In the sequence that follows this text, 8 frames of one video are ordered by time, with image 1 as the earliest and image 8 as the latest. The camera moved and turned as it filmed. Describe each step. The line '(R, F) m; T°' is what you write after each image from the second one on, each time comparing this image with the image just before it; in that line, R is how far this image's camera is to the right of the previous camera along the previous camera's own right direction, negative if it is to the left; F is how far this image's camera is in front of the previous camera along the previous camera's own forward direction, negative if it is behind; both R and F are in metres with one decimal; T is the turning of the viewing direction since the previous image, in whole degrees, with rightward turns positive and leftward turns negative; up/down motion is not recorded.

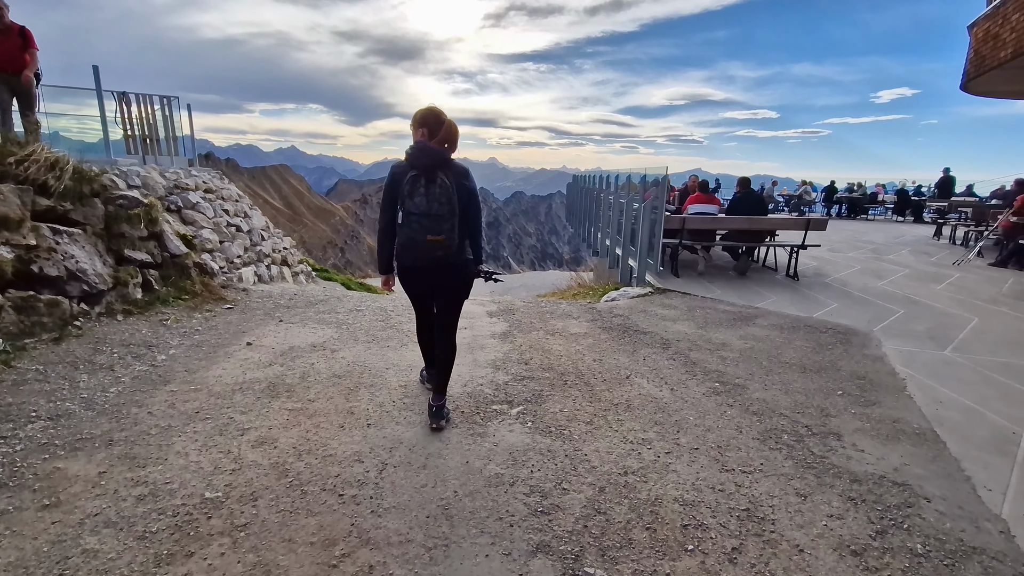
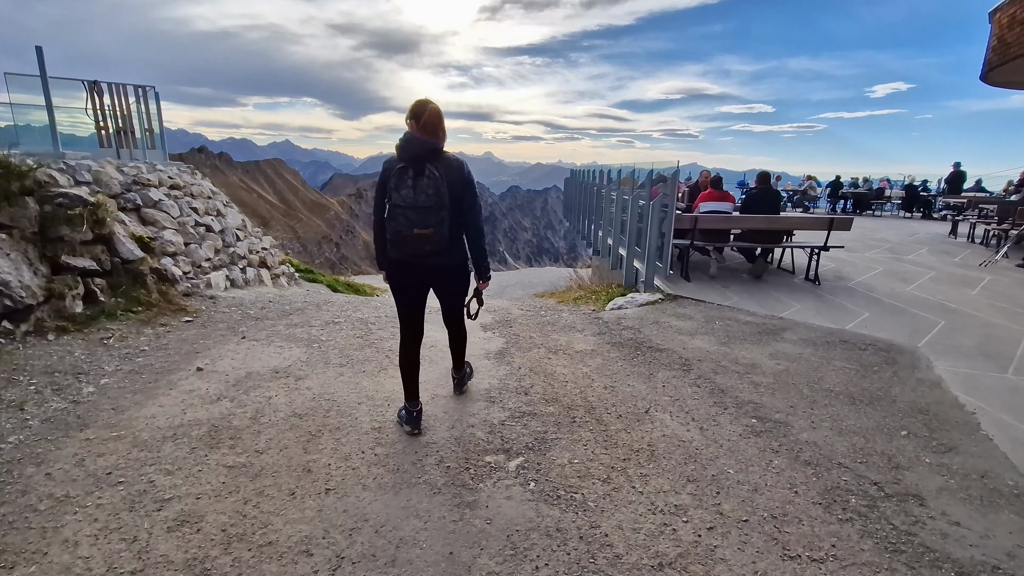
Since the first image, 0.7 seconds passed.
(0.0, +0.7) m; 0°
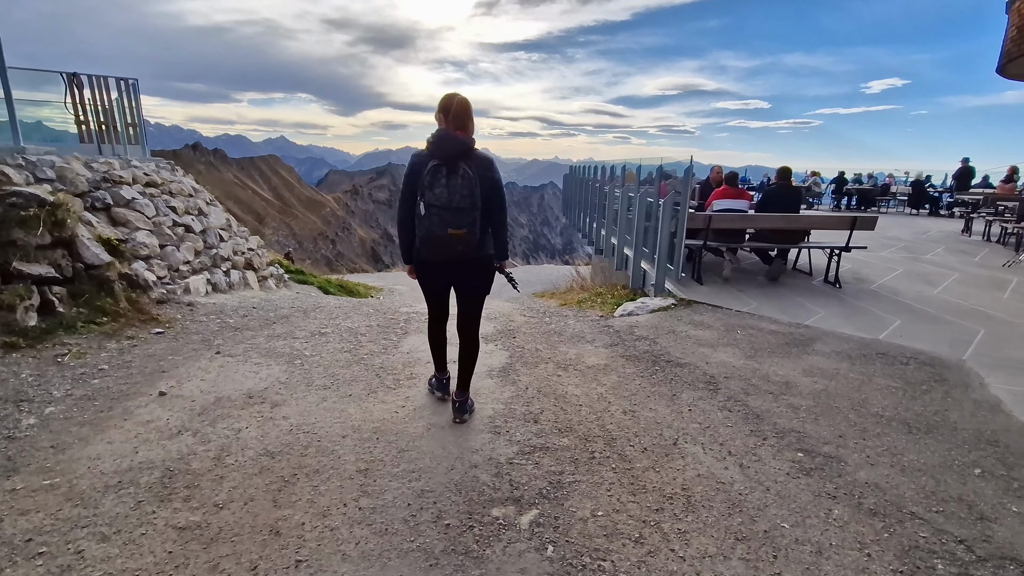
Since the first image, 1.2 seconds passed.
(-0.1, +0.5) m; 0°
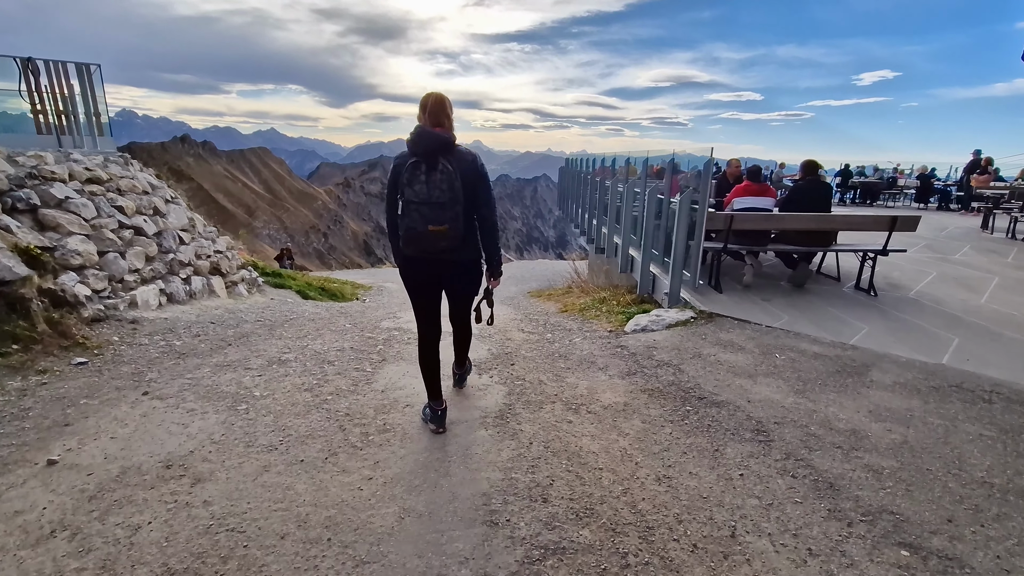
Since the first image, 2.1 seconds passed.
(0.0, +0.9) m; +1°
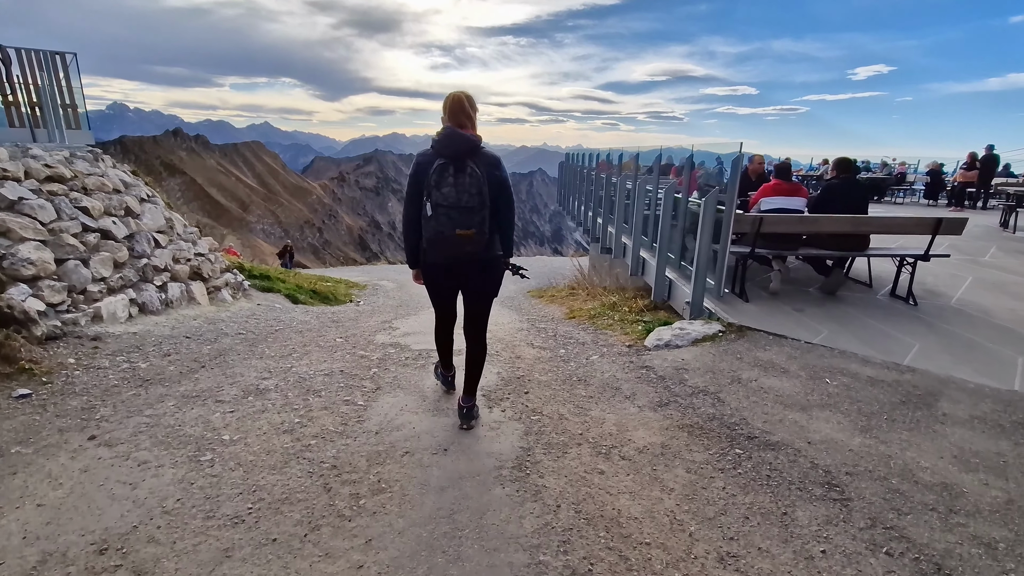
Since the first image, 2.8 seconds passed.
(-0.1, +0.6) m; 0°
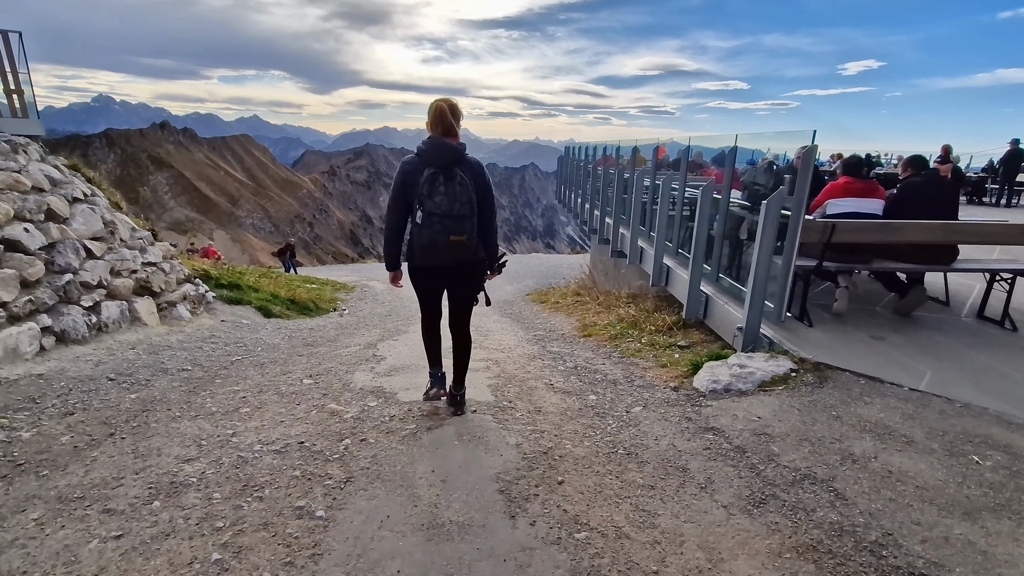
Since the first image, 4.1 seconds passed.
(-0.2, +1.2) m; +1°
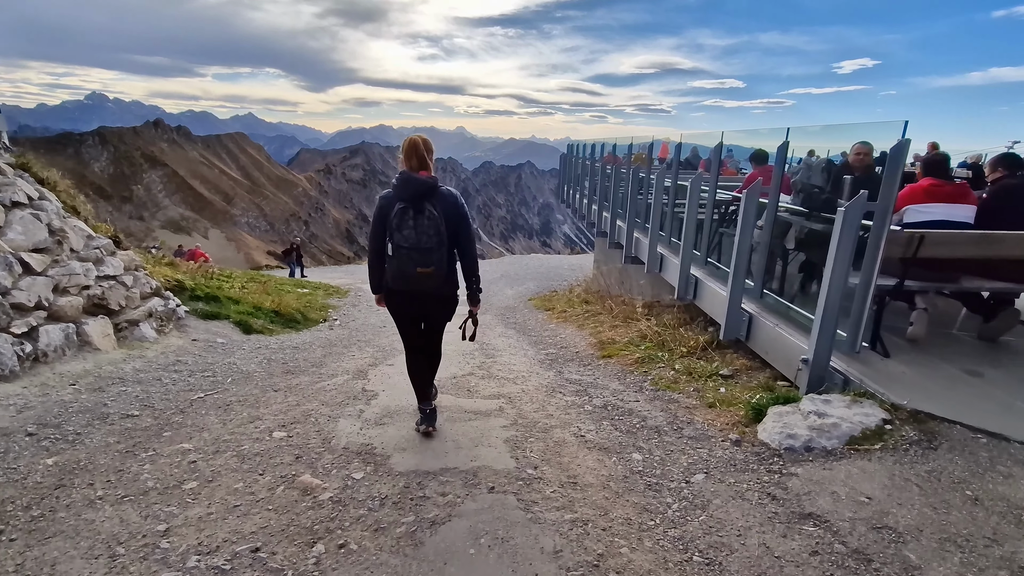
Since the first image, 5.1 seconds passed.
(-0.2, +0.9) m; 0°
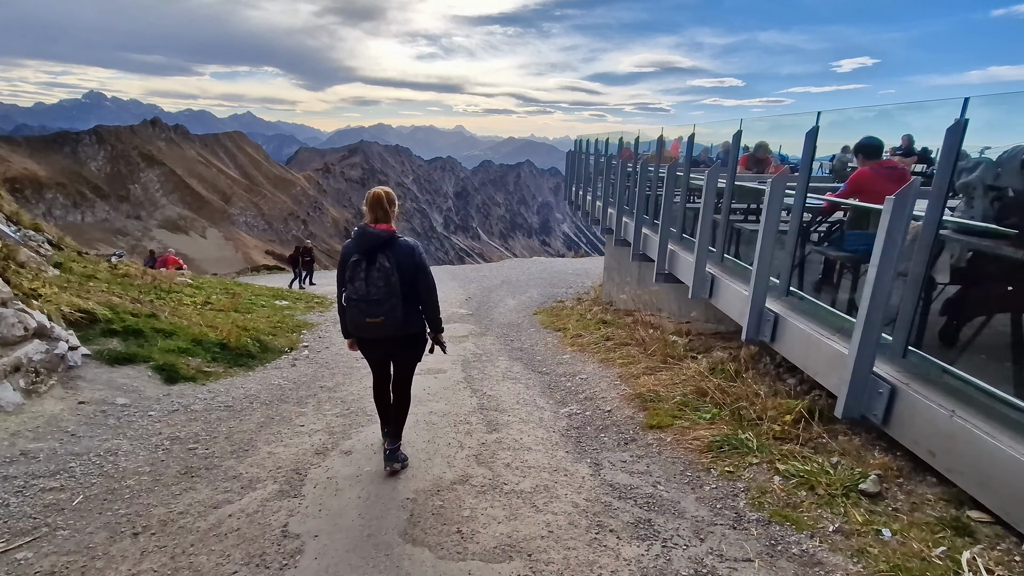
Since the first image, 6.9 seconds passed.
(-0.1, +1.9) m; 0°
